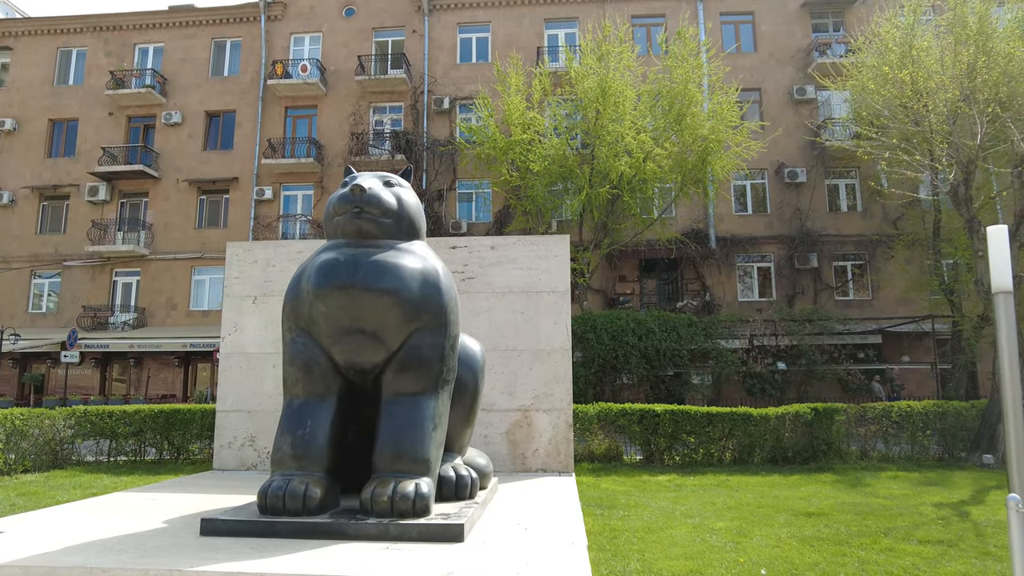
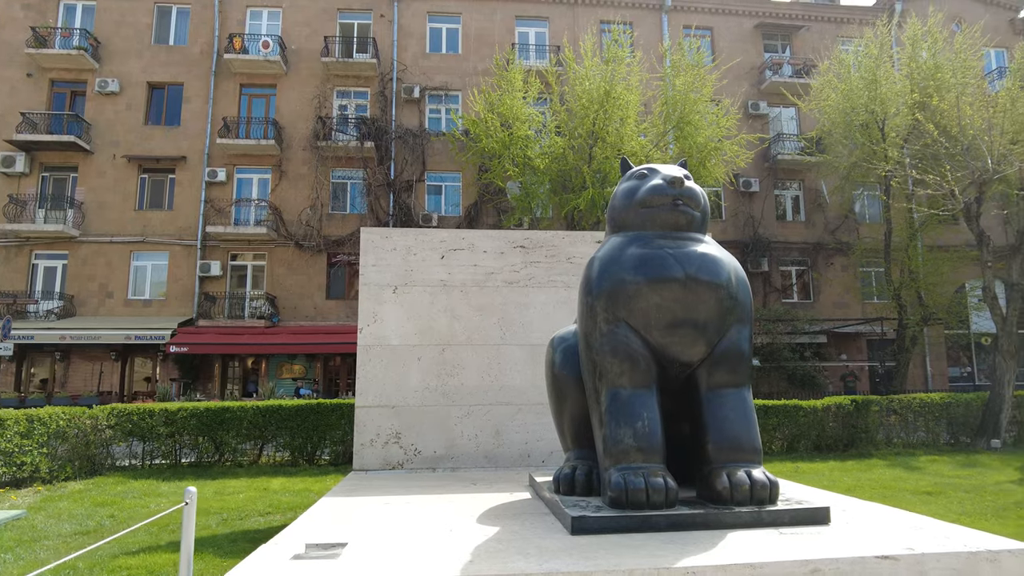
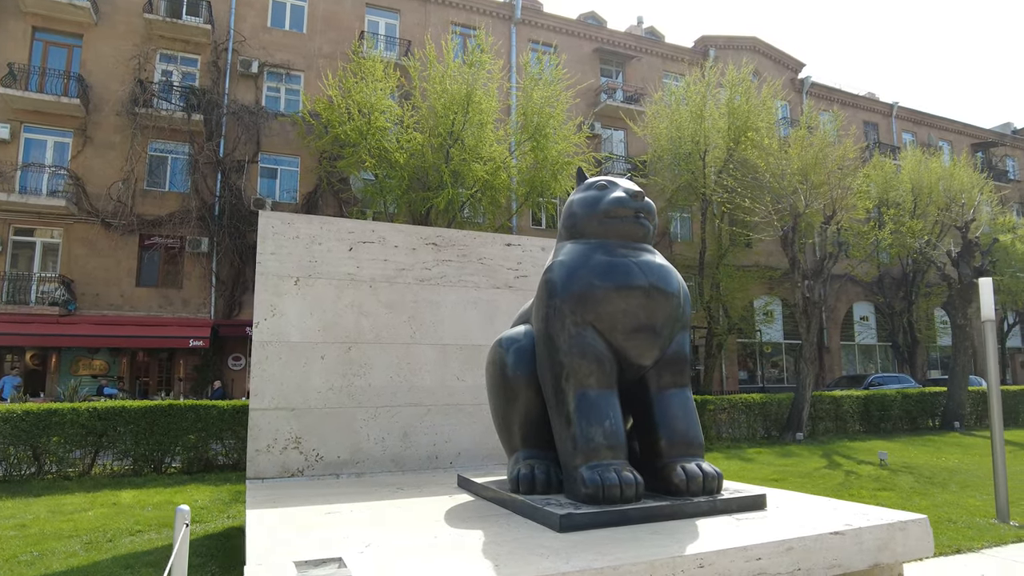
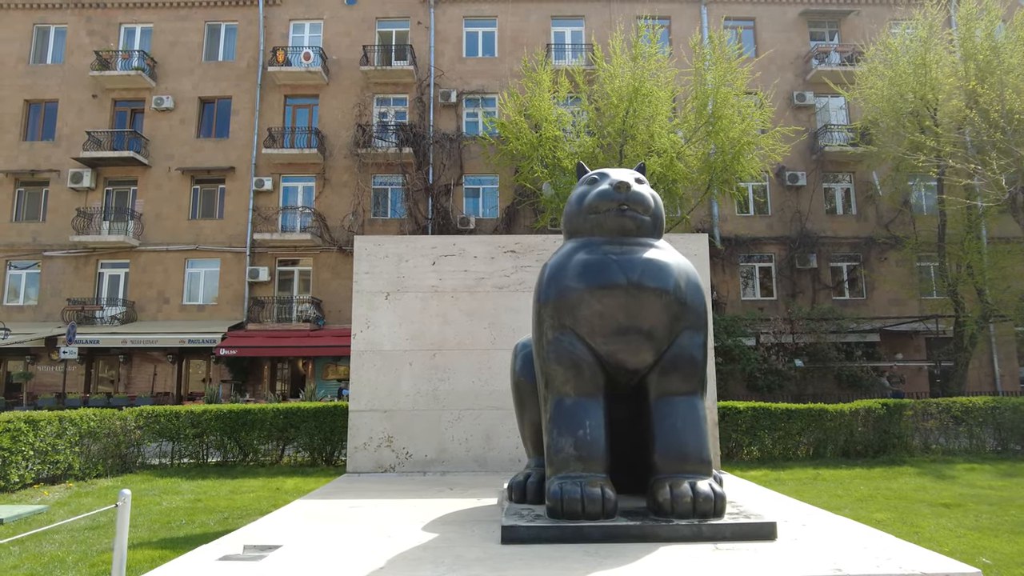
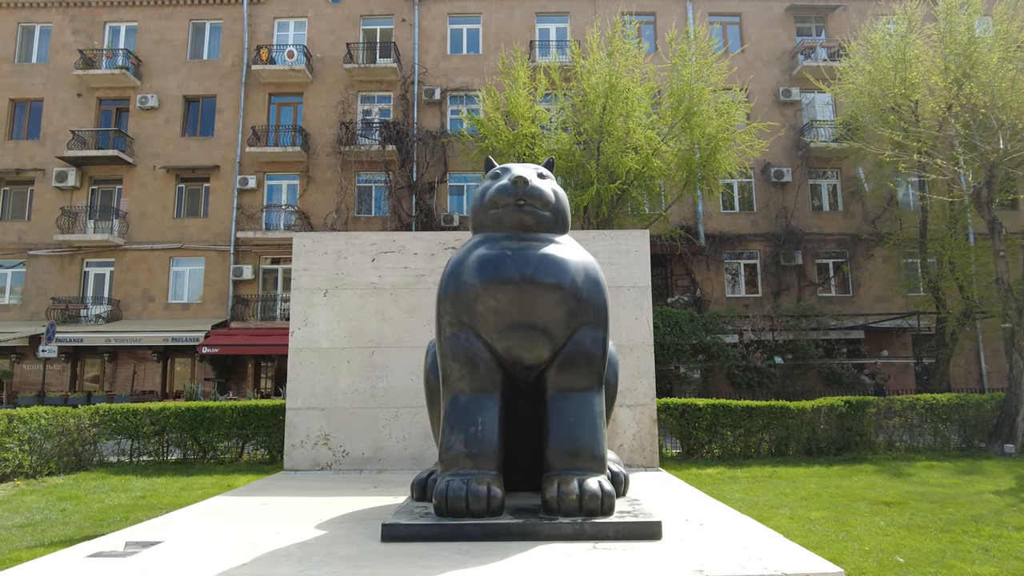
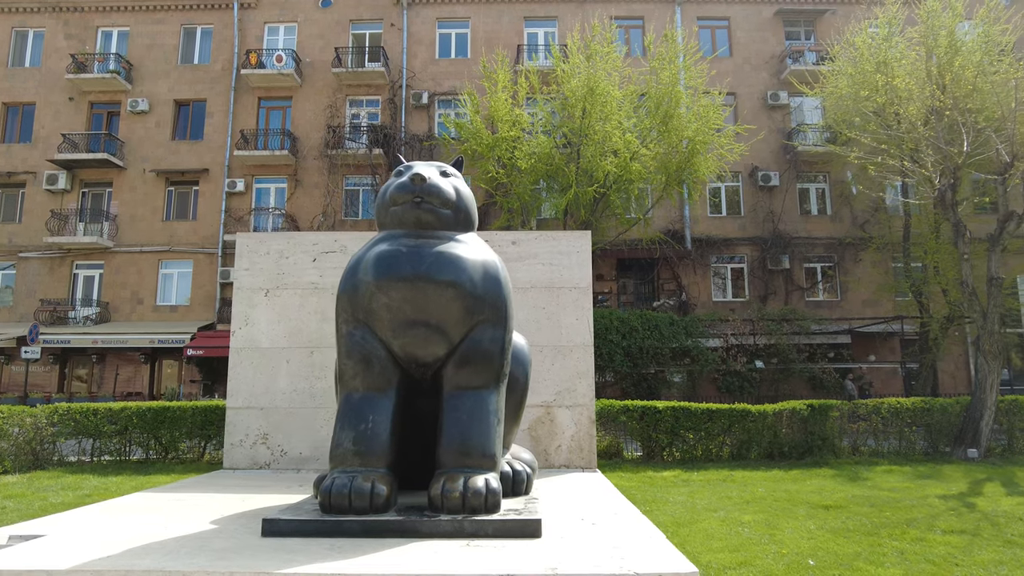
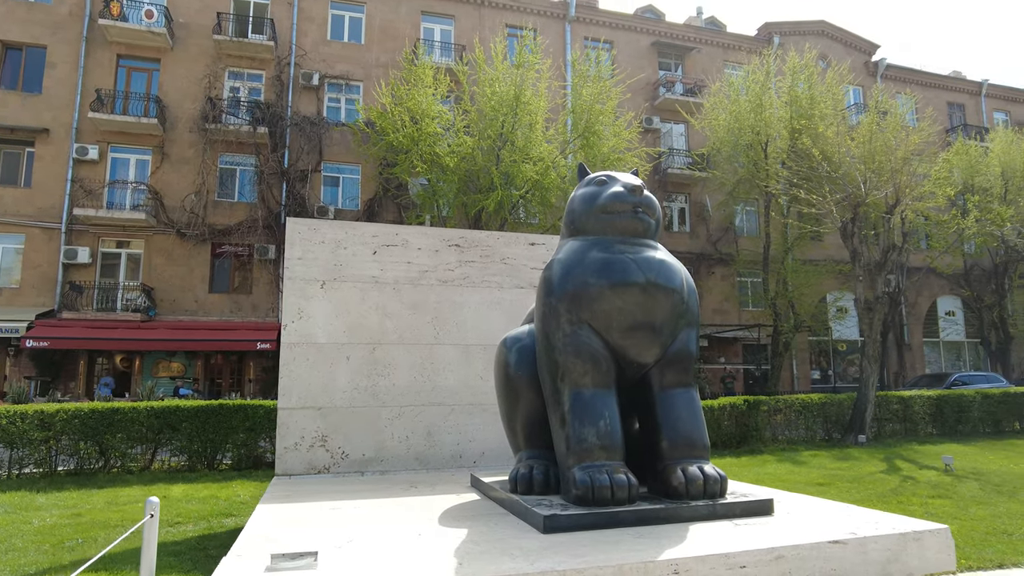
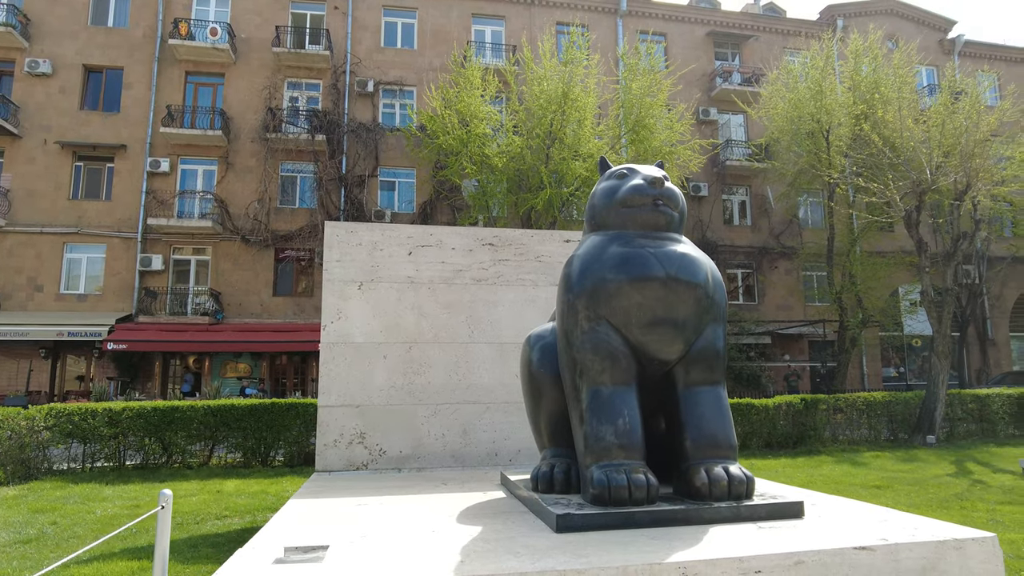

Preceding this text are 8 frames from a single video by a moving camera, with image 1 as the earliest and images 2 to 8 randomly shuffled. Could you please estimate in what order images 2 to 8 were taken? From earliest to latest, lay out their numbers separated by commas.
6, 5, 4, 2, 8, 7, 3
